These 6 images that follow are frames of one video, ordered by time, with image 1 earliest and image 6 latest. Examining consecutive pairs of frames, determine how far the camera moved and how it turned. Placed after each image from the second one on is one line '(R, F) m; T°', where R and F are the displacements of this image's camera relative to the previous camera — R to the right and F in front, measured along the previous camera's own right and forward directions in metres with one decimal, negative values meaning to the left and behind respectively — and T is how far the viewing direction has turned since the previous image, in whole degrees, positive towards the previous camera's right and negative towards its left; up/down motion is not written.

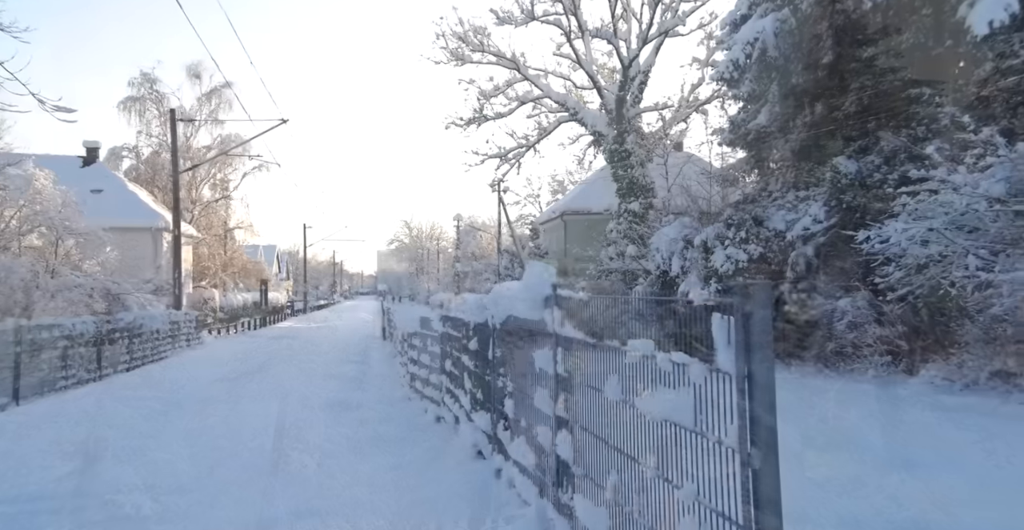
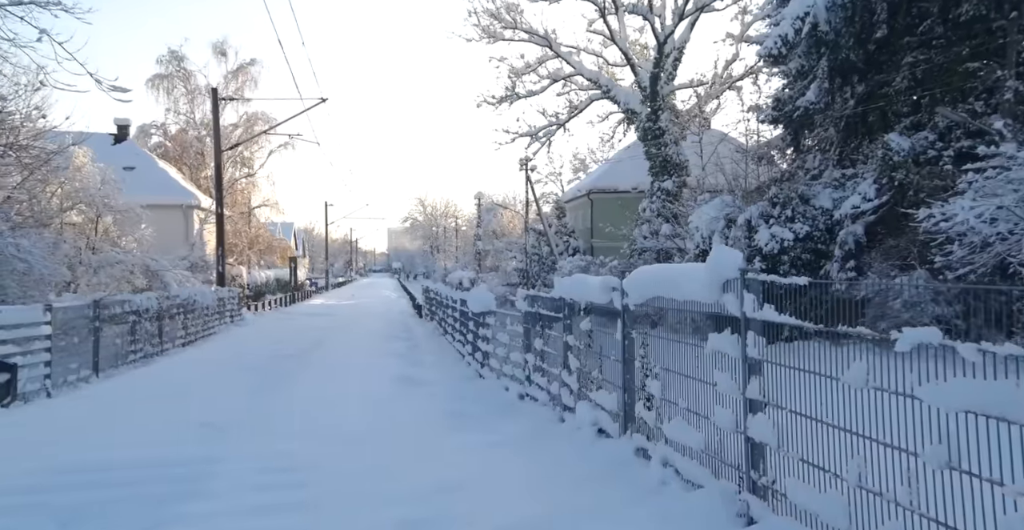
(-0.8, 0.0) m; -2°
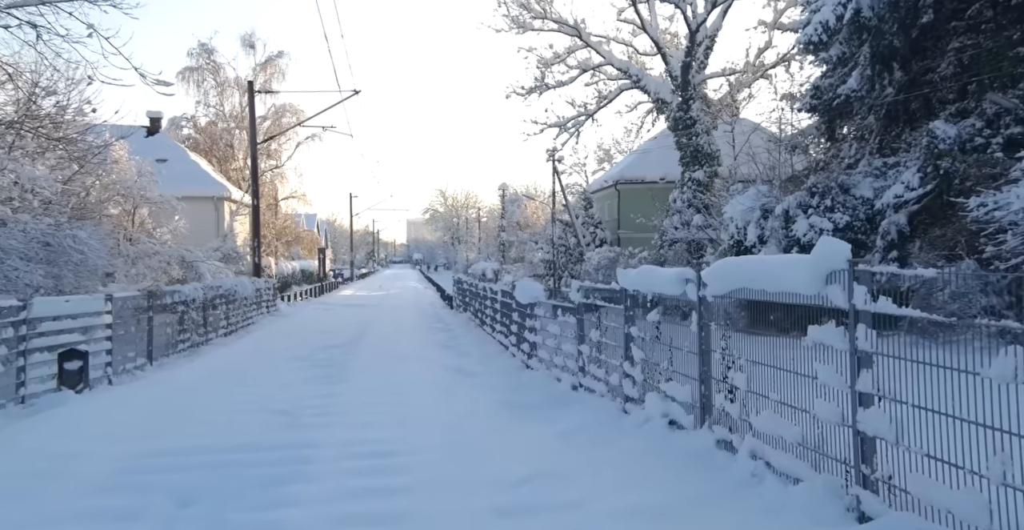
(-0.4, 0.0) m; -2°
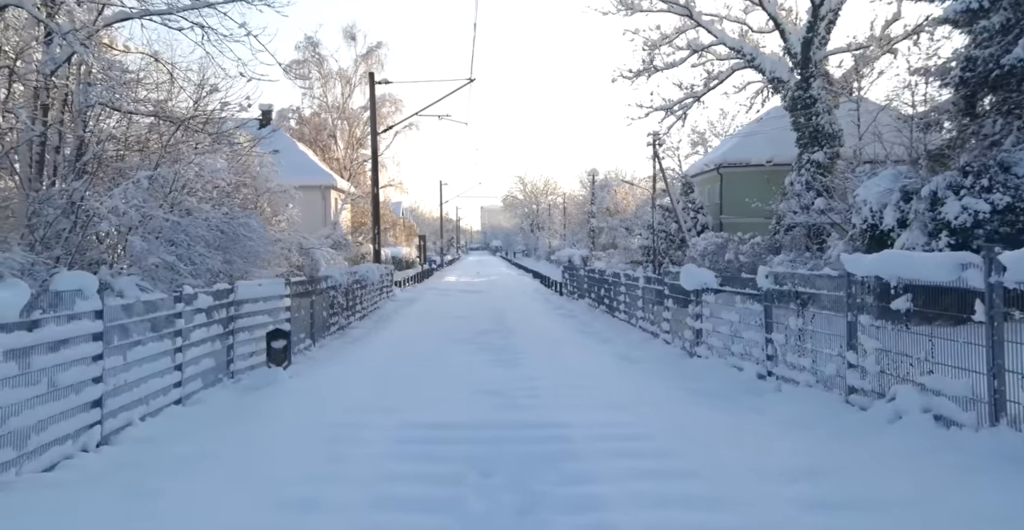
(-1.1, +0.1) m; -8°
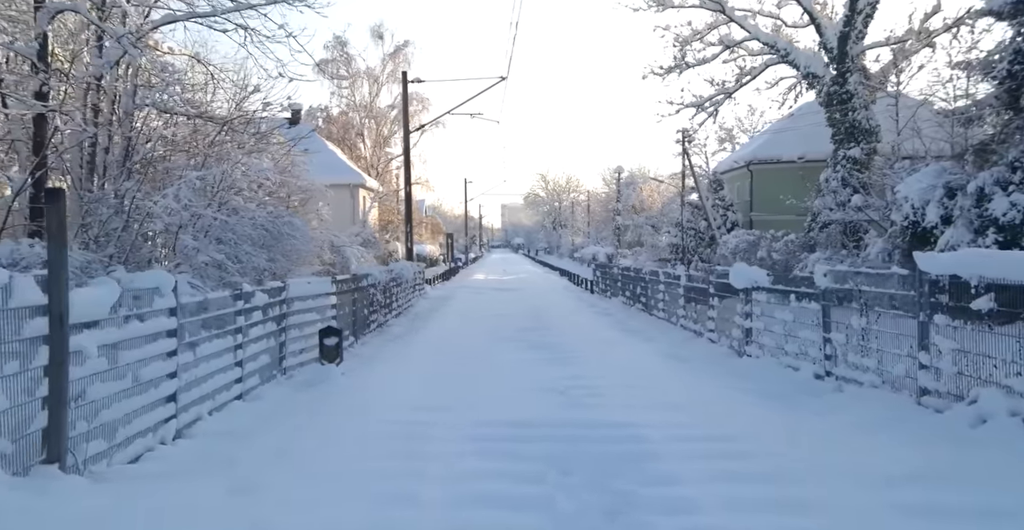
(-0.3, +0.1) m; -2°
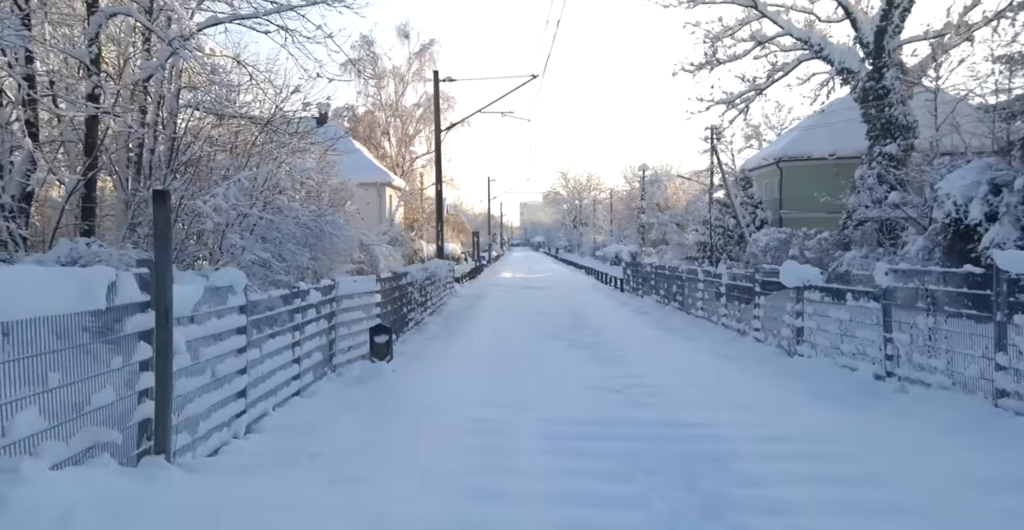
(-0.3, +0.1) m; -2°
